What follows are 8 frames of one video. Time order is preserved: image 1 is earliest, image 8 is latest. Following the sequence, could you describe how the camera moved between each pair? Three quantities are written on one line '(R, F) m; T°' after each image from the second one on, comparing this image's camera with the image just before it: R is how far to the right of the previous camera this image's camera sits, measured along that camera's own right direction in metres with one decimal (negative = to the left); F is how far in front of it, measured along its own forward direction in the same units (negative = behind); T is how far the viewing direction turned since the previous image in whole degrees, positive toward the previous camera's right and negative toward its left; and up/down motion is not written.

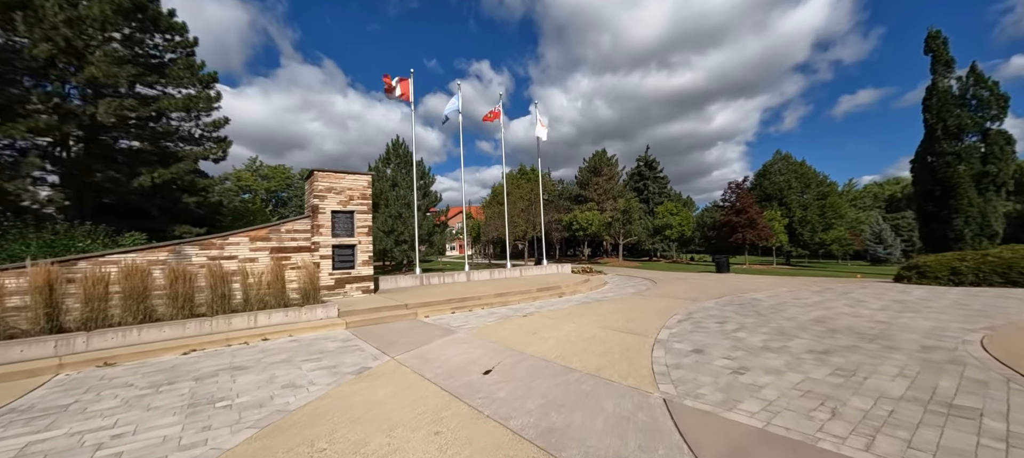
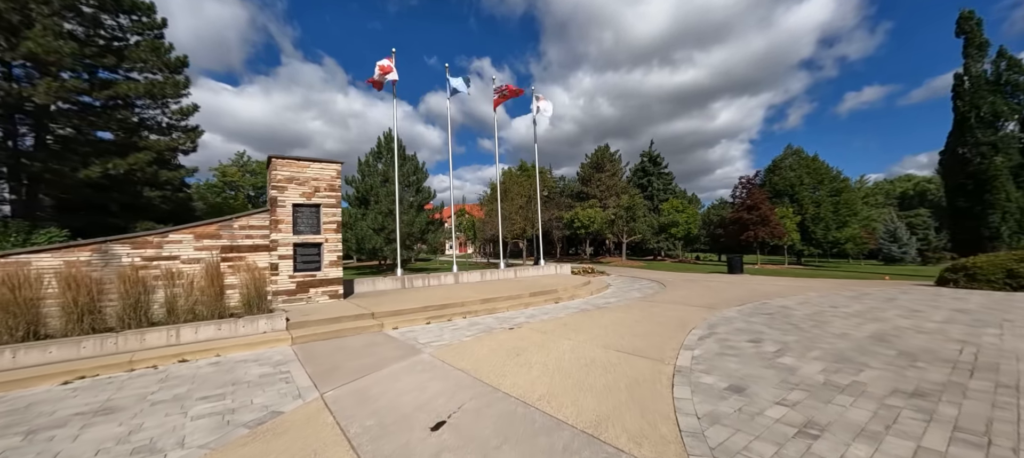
(+0.4, +1.6) m; 0°
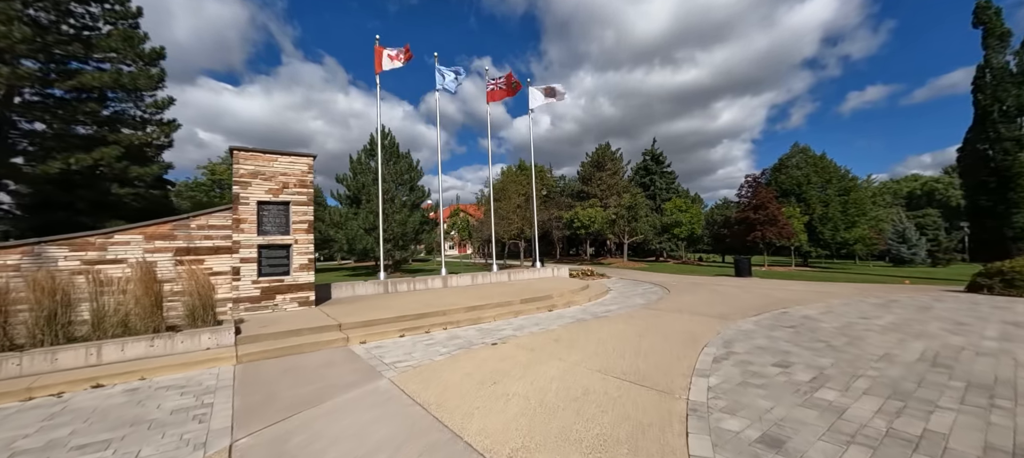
(+0.3, +1.0) m; 0°
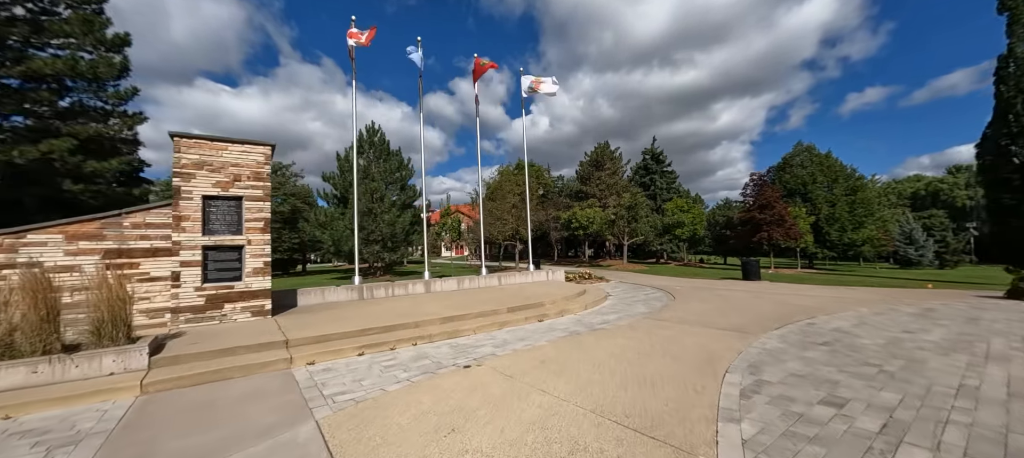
(+0.4, +1.2) m; 0°
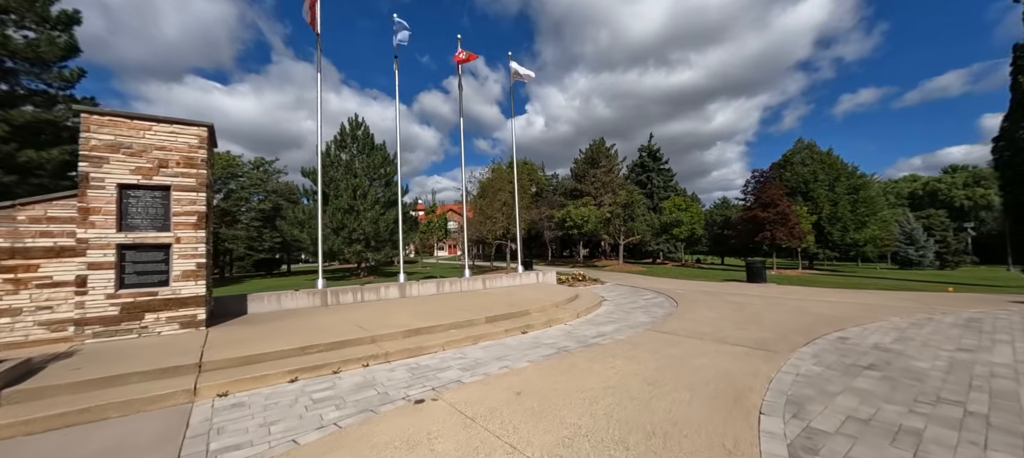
(+0.3, +1.3) m; +1°
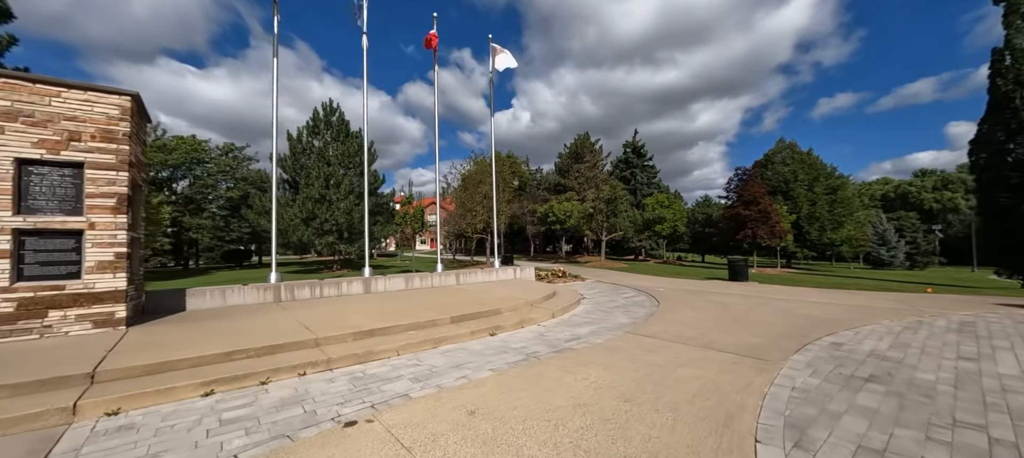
(+0.3, +0.7) m; +2°
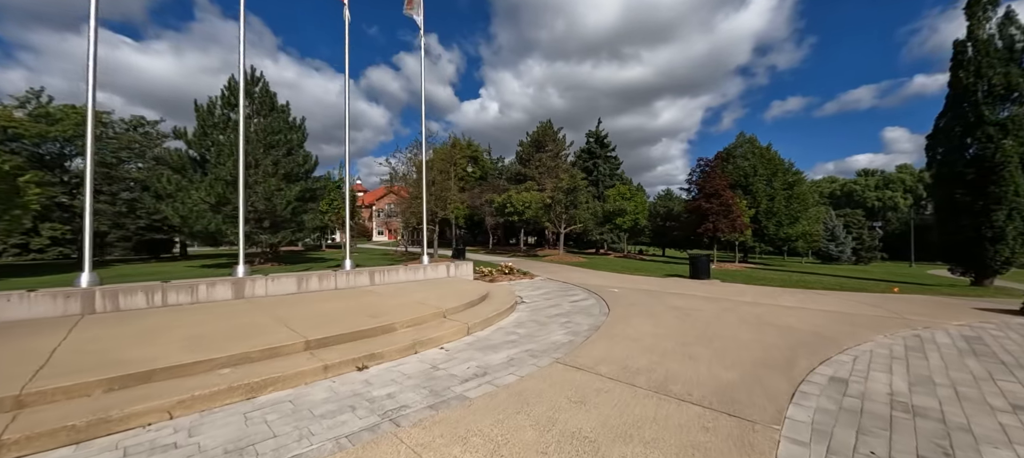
(+1.1, +2.0) m; +5°
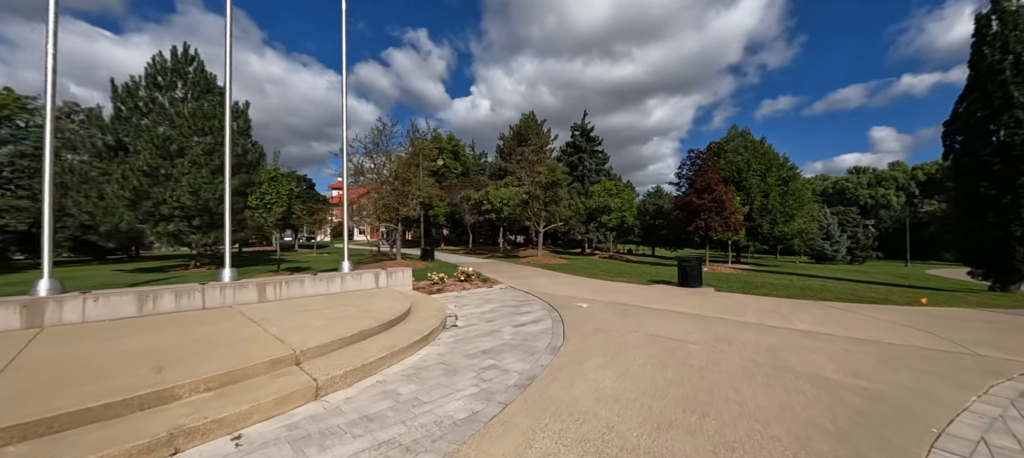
(+1.2, +2.3) m; +1°
